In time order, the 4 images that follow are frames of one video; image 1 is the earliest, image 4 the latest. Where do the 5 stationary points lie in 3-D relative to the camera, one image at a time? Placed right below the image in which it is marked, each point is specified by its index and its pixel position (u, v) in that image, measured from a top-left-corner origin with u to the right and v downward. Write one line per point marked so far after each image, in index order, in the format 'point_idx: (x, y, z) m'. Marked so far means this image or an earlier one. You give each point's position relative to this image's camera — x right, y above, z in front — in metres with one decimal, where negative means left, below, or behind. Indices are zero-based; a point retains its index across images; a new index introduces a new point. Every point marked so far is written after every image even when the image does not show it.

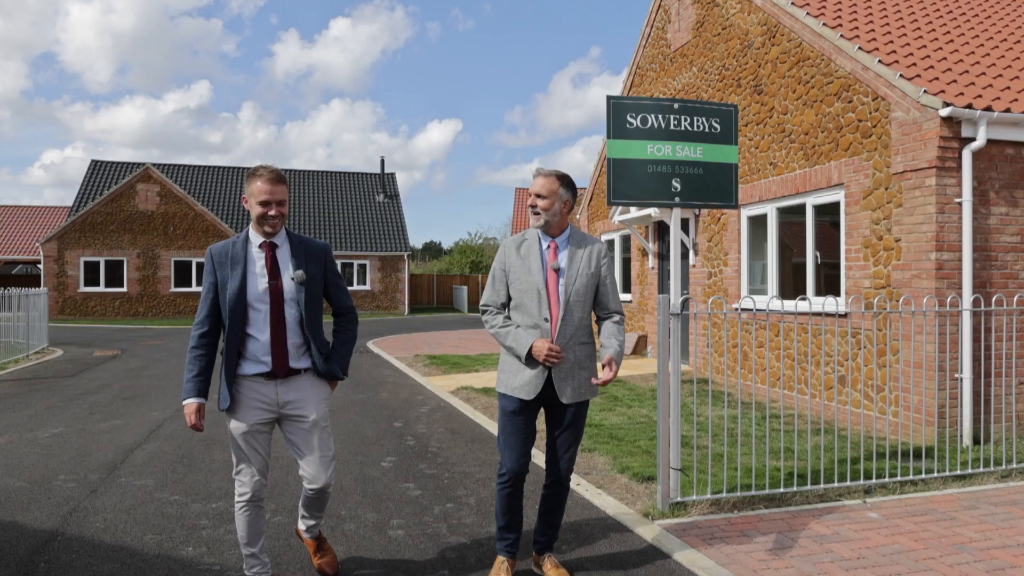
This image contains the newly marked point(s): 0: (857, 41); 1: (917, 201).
0: (+3.7, +2.7, +8.2) m
1: (+3.8, +0.8, +7.2) m
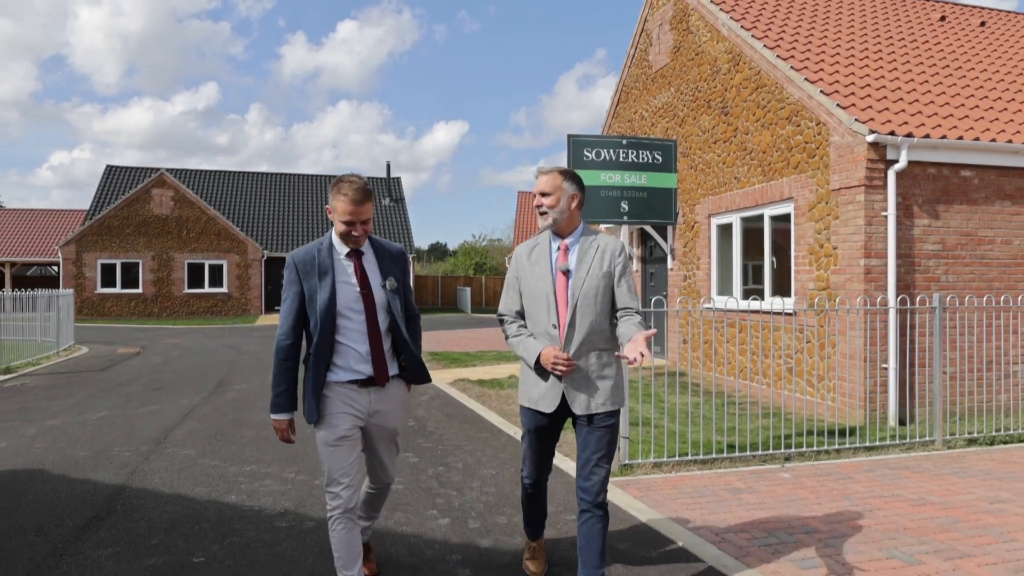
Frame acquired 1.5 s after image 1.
0: (+3.6, +2.6, +9.3) m
1: (+3.7, +0.8, +8.3) m
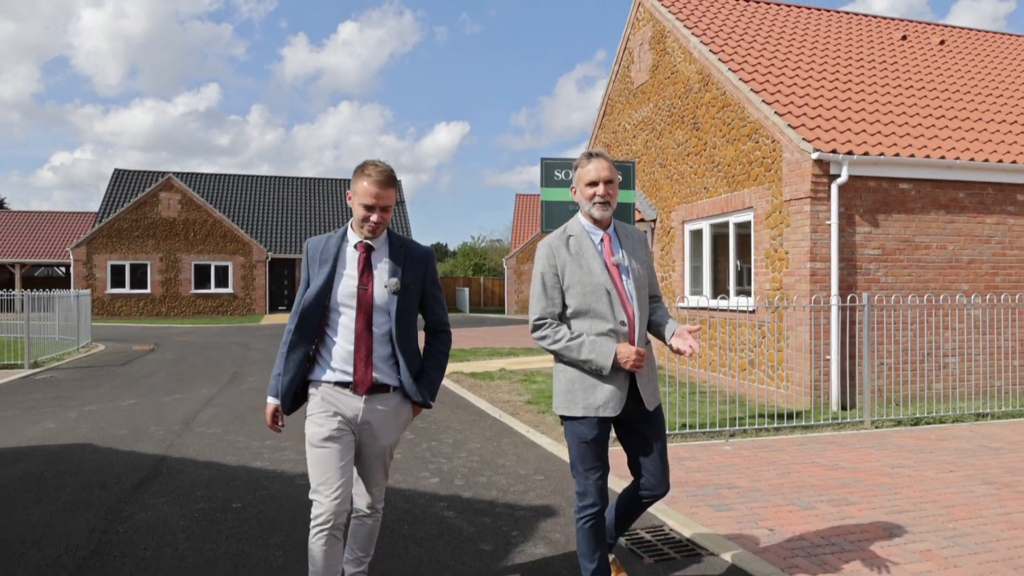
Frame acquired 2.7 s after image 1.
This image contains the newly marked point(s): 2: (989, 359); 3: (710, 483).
0: (+3.4, +2.6, +10.4) m
1: (+3.5, +0.8, +9.4) m
2: (+6.3, -0.9, +10.0) m
3: (+1.5, -1.5, +5.9) m
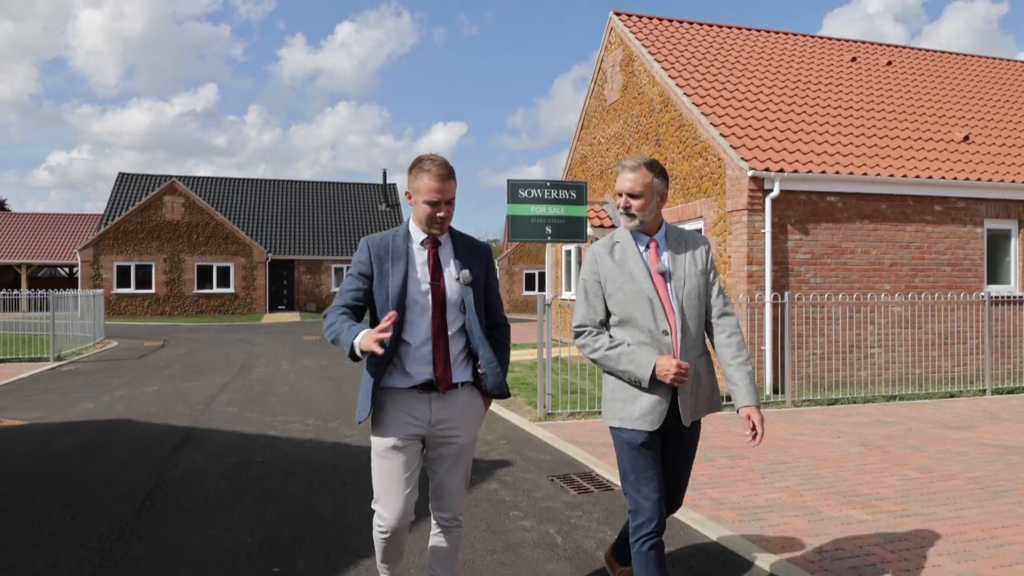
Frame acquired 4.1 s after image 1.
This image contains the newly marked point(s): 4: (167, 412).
0: (+3.1, +2.6, +11.8) m
1: (+3.2, +0.8, +10.8) m
2: (+5.9, -0.9, +11.4) m
3: (+1.2, -1.5, +7.3) m
4: (-4.2, -1.5, +9.3) m
